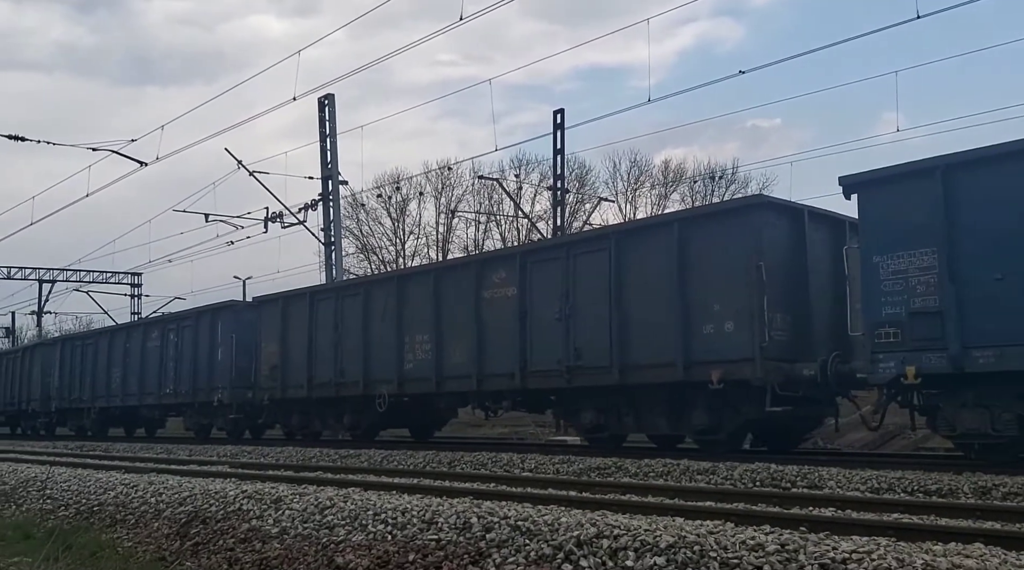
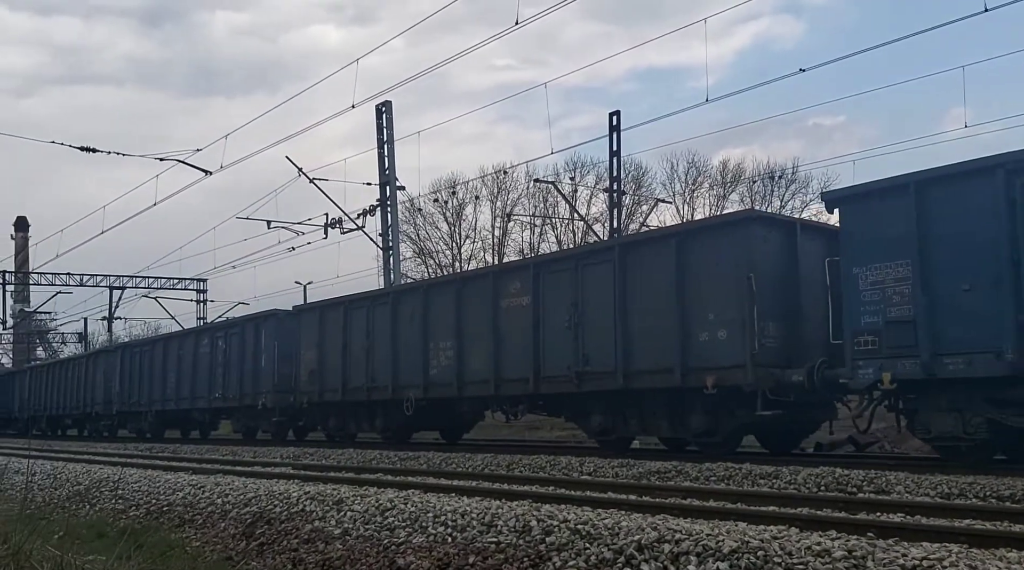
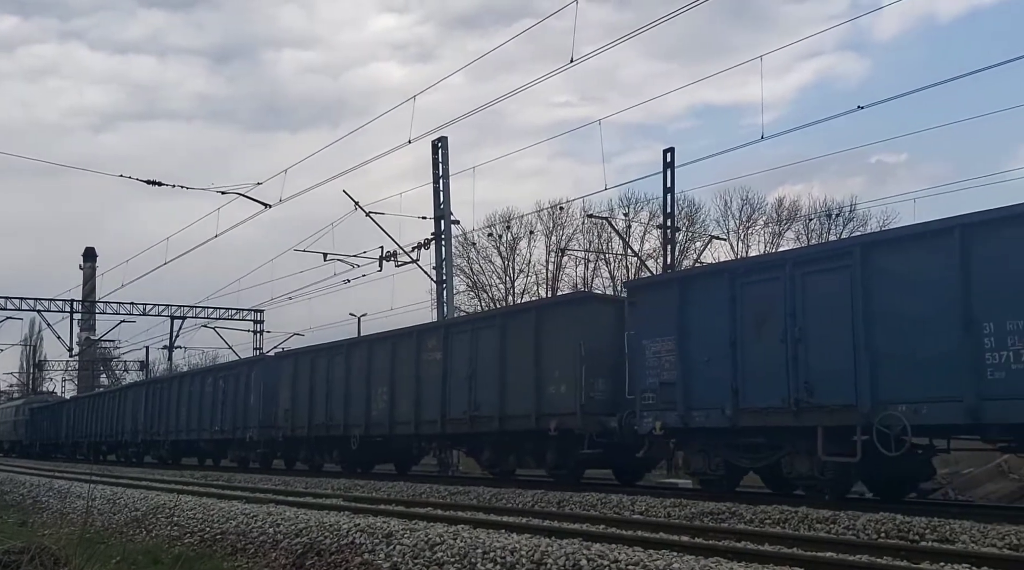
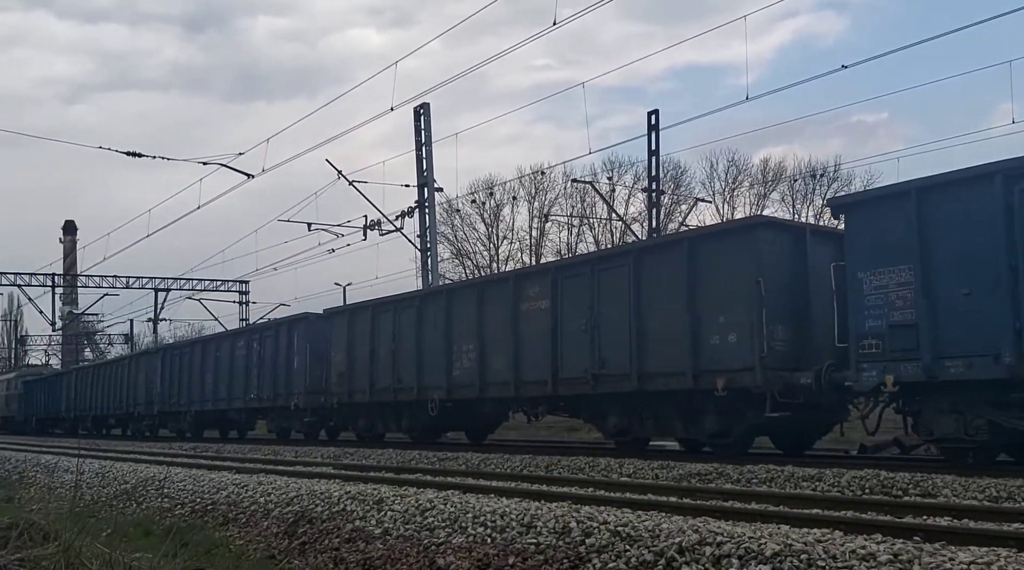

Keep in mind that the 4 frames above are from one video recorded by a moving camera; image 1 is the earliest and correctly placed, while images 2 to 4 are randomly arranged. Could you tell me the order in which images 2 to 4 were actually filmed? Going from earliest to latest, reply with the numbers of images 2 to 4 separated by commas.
2, 4, 3
